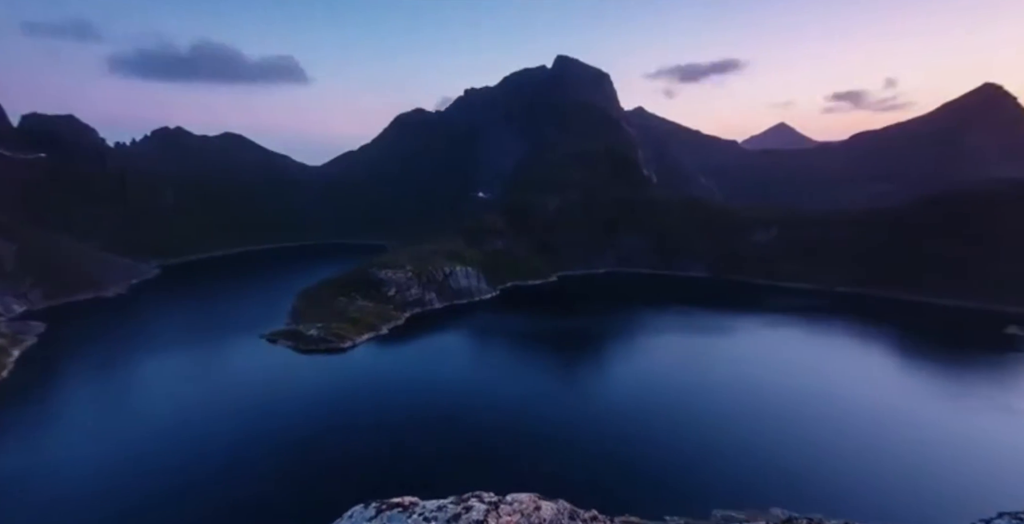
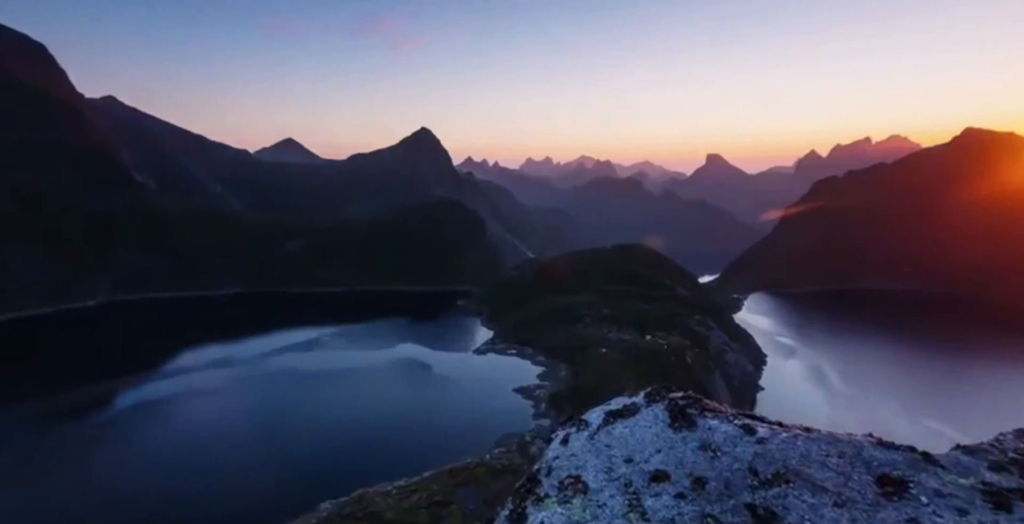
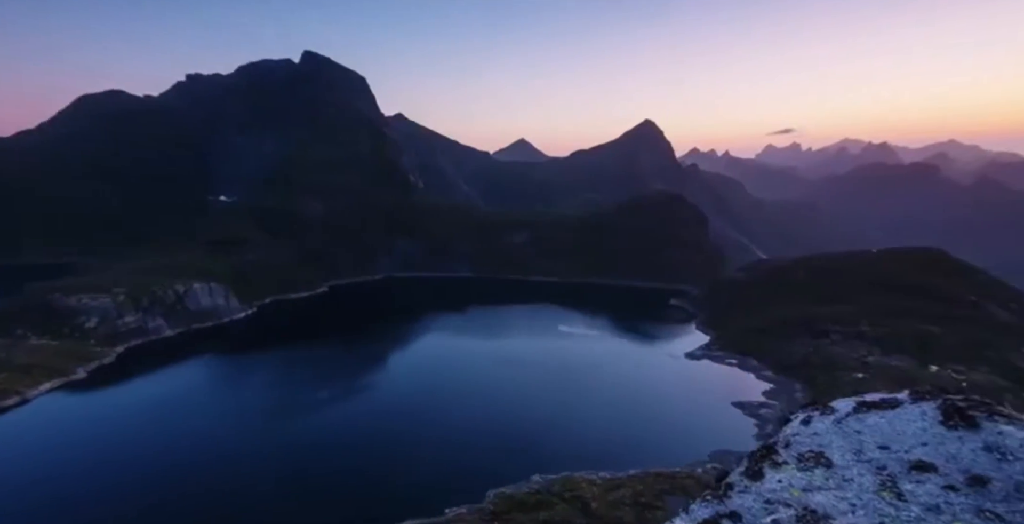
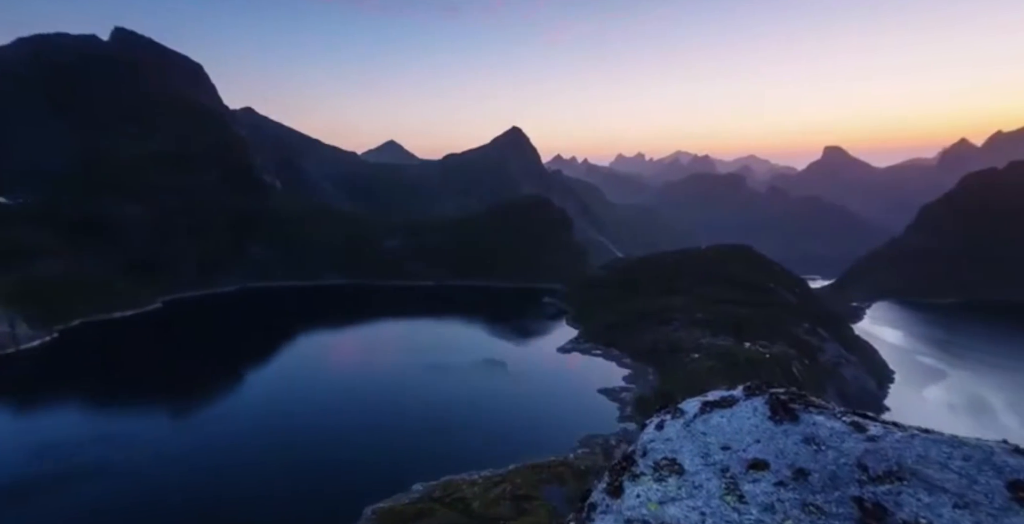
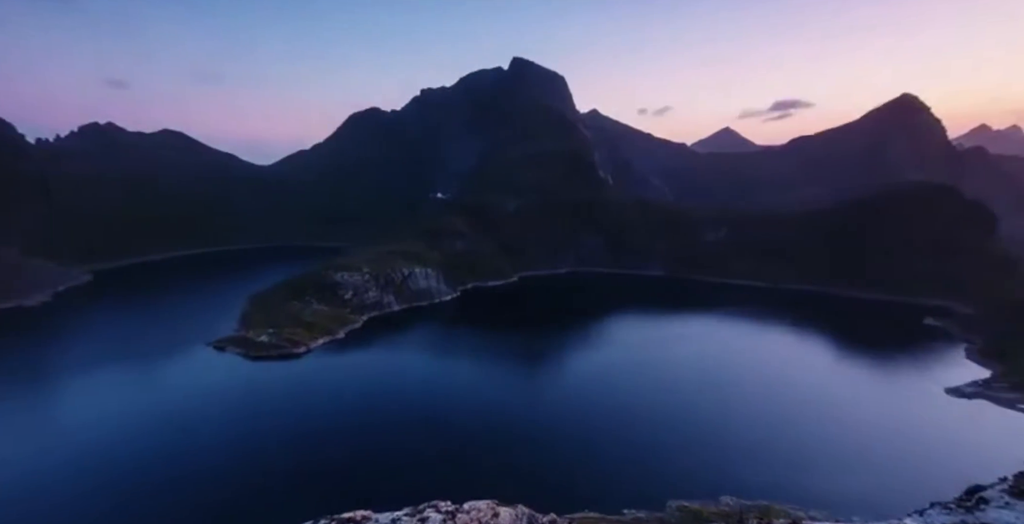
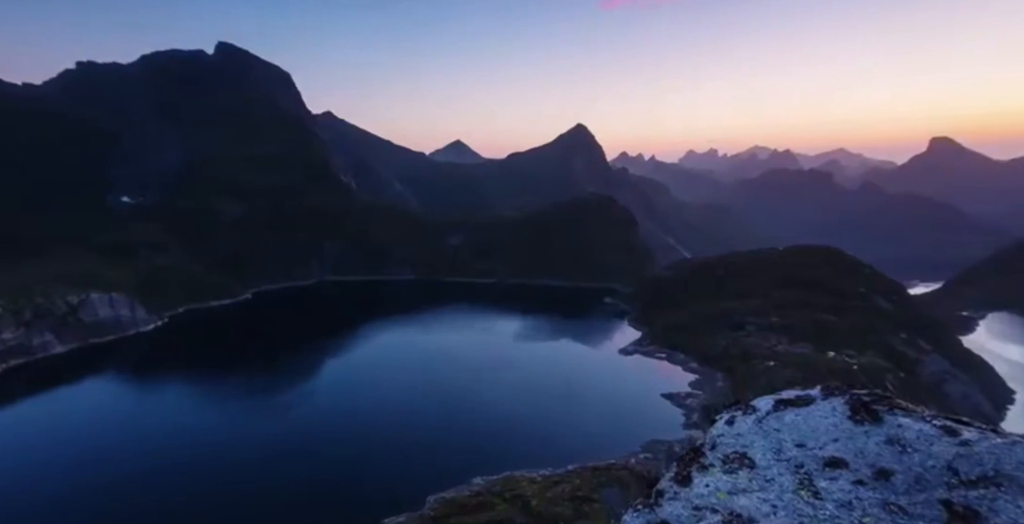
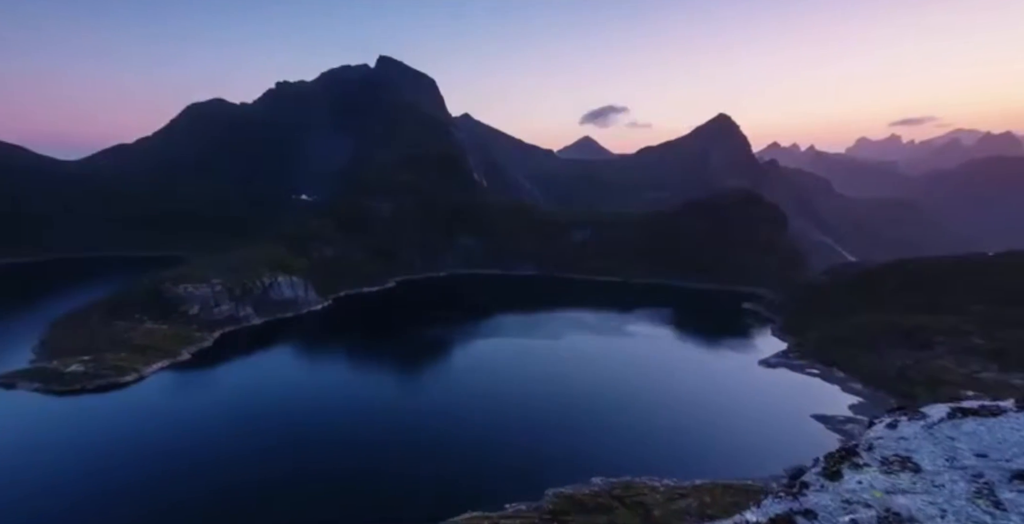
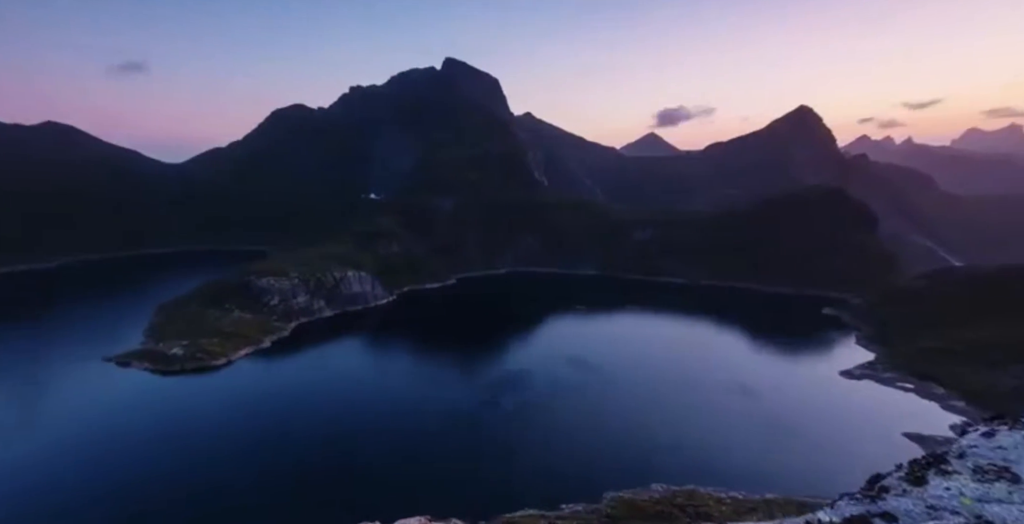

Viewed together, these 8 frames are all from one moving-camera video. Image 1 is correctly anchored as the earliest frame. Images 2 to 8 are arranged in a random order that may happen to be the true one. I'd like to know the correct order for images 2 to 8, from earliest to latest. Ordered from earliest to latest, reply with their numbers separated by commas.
5, 8, 7, 3, 6, 4, 2
